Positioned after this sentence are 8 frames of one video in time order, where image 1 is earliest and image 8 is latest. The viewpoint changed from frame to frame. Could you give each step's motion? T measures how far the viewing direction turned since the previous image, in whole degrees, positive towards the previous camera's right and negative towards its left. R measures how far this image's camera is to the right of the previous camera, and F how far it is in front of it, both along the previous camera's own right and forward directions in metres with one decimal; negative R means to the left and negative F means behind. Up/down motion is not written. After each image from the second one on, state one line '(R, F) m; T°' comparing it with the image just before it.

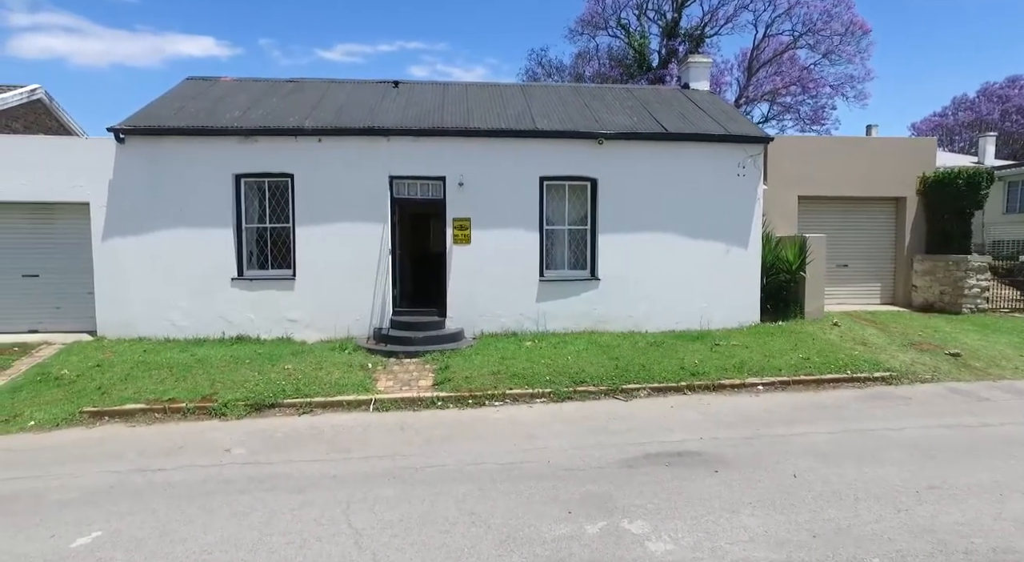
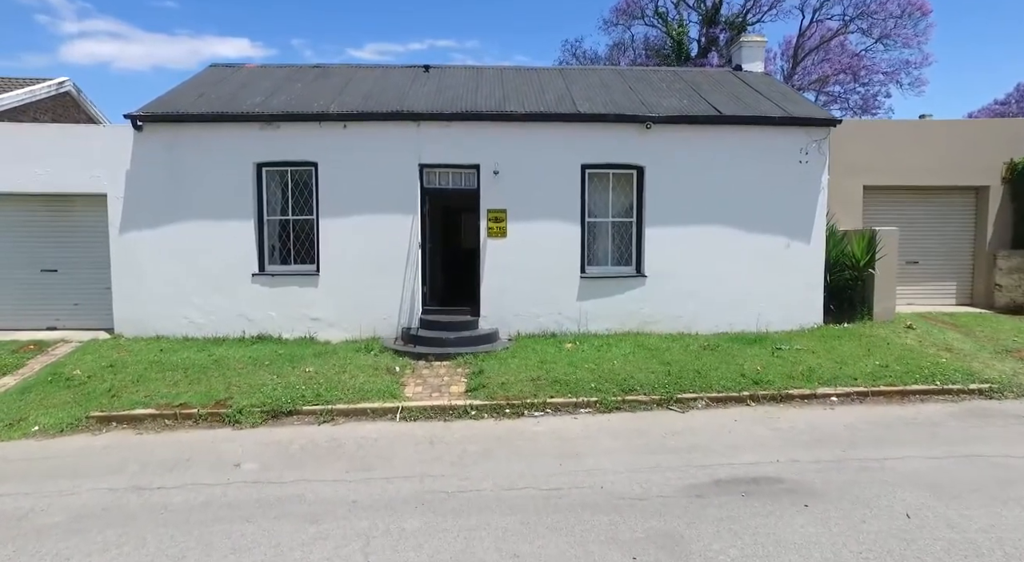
(-0.1, +0.7) m; -3°
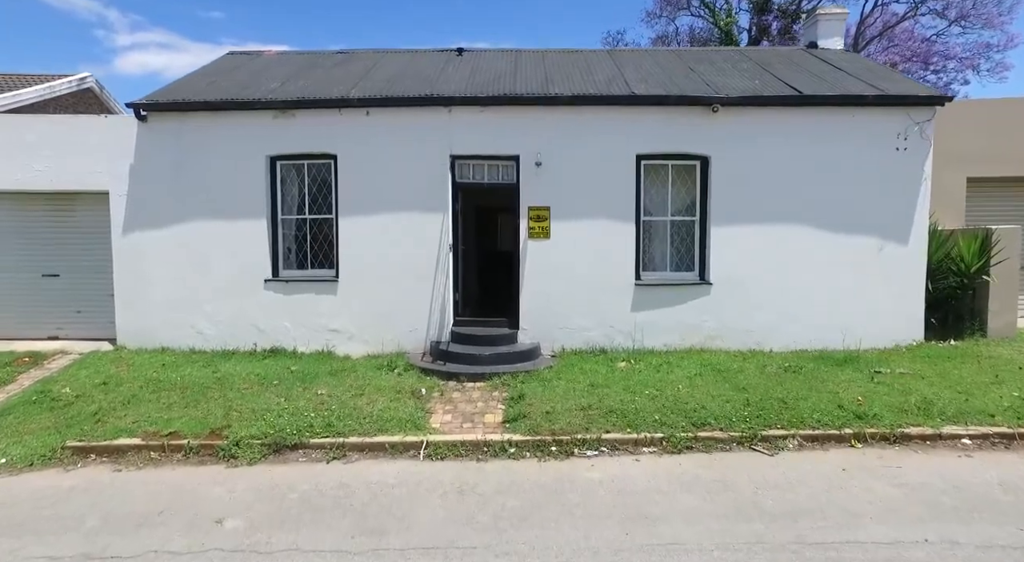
(-0.1, +1.0) m; -3°
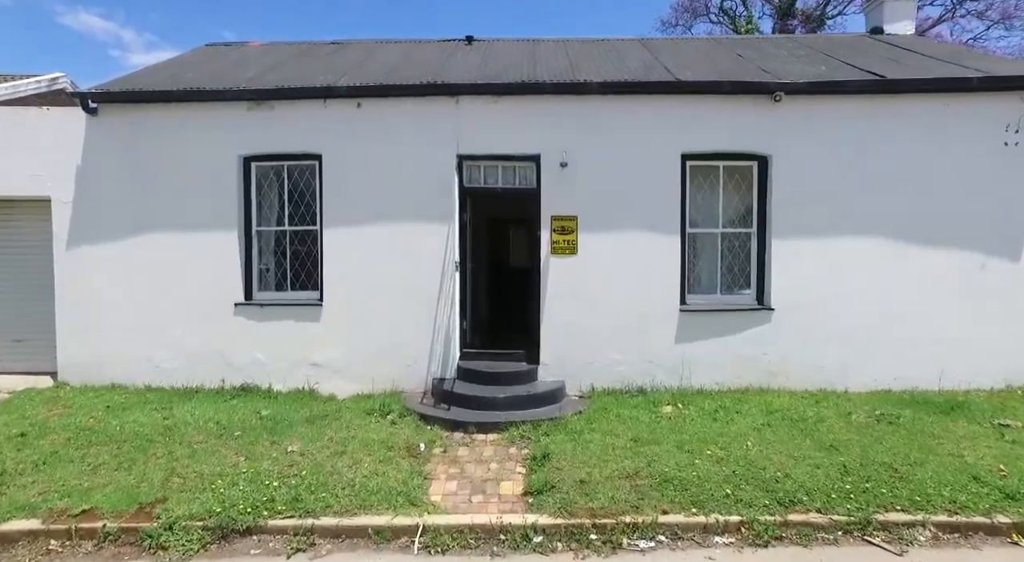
(-0.1, +1.2) m; -1°
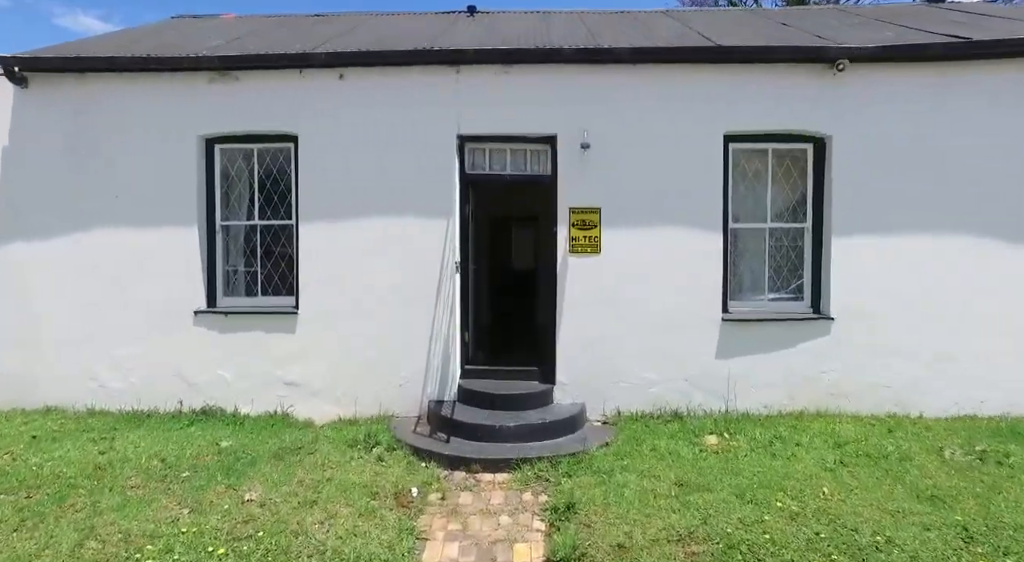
(-0.1, +0.9) m; 0°
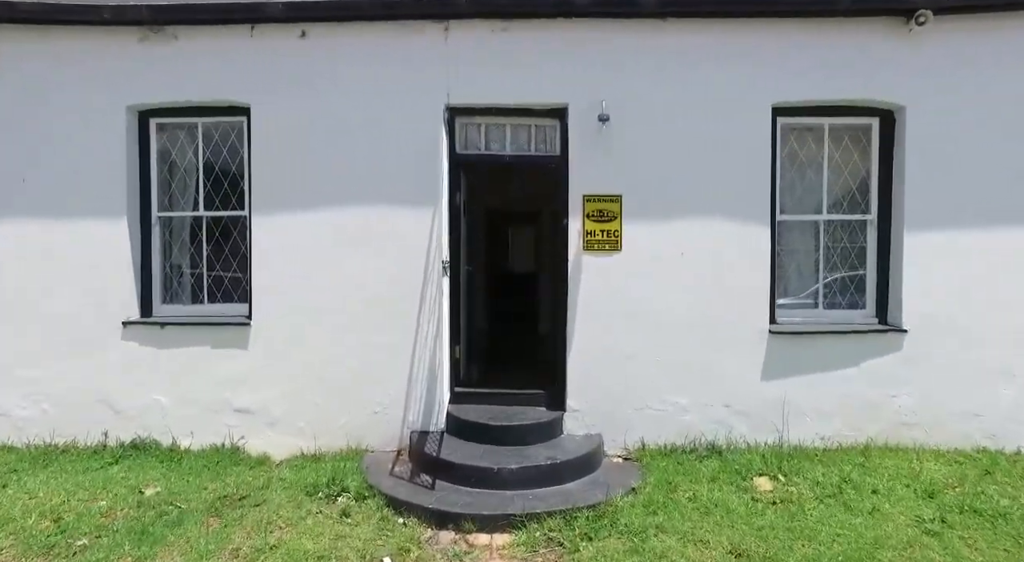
(0.0, +0.9) m; 0°
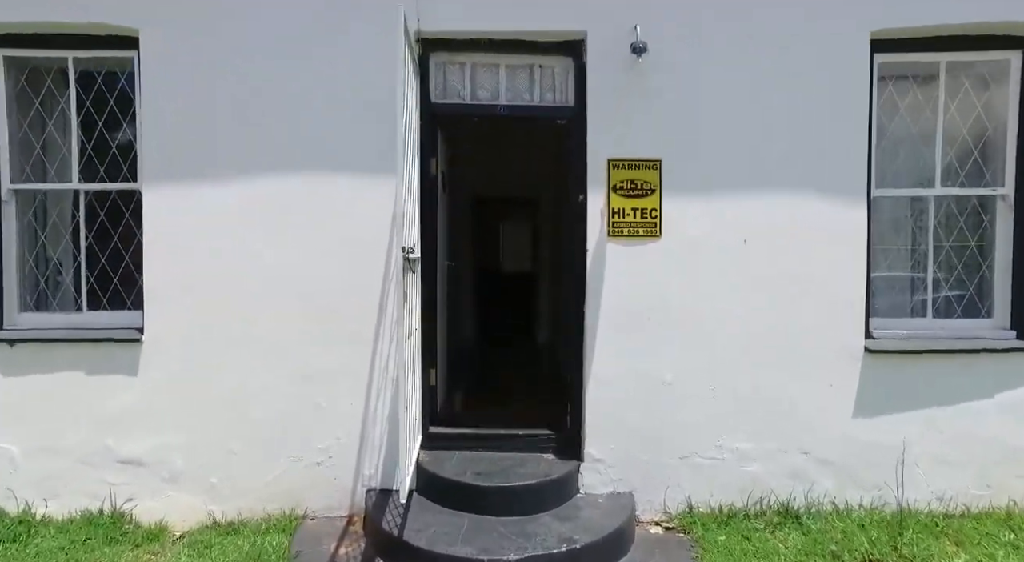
(0.0, +1.2) m; +1°
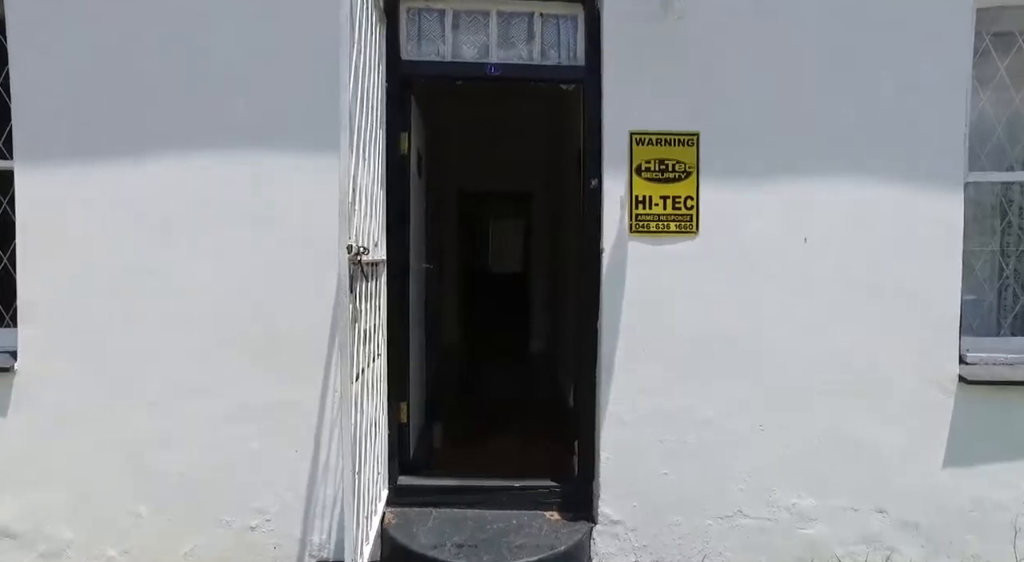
(0.0, +0.7) m; +1°
